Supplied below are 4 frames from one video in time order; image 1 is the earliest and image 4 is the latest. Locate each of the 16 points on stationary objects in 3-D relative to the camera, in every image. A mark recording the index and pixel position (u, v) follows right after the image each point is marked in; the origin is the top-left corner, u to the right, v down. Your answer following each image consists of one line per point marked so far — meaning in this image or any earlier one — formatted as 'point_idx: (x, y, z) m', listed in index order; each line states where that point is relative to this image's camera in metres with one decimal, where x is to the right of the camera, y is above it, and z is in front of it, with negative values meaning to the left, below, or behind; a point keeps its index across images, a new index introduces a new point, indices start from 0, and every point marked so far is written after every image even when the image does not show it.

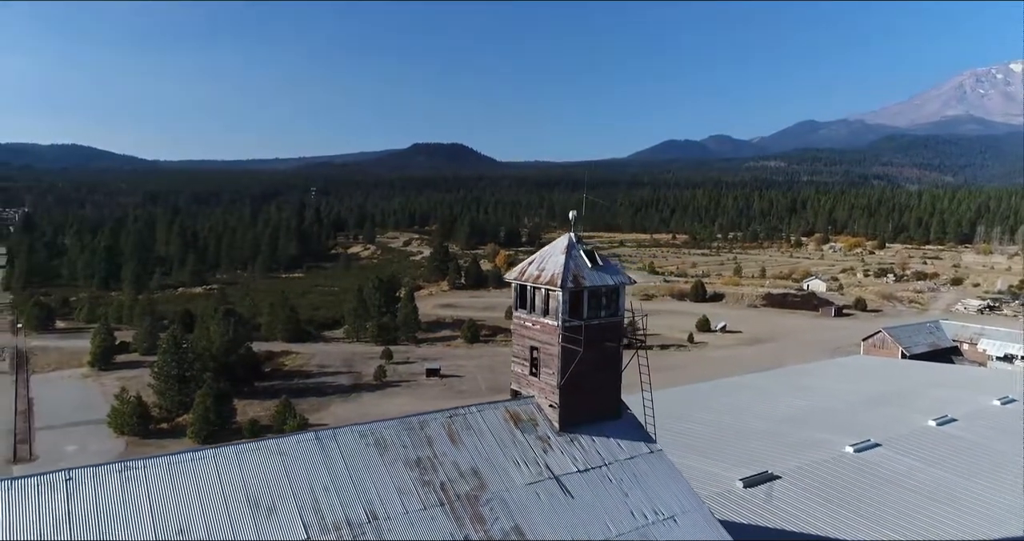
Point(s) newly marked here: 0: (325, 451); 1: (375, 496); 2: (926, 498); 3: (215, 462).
0: (-2.5, -2.4, +9.6) m
1: (-1.8, -2.9, +9.2) m
2: (+10.6, -5.8, +18.4) m
3: (-3.8, -2.4, +9.1) m
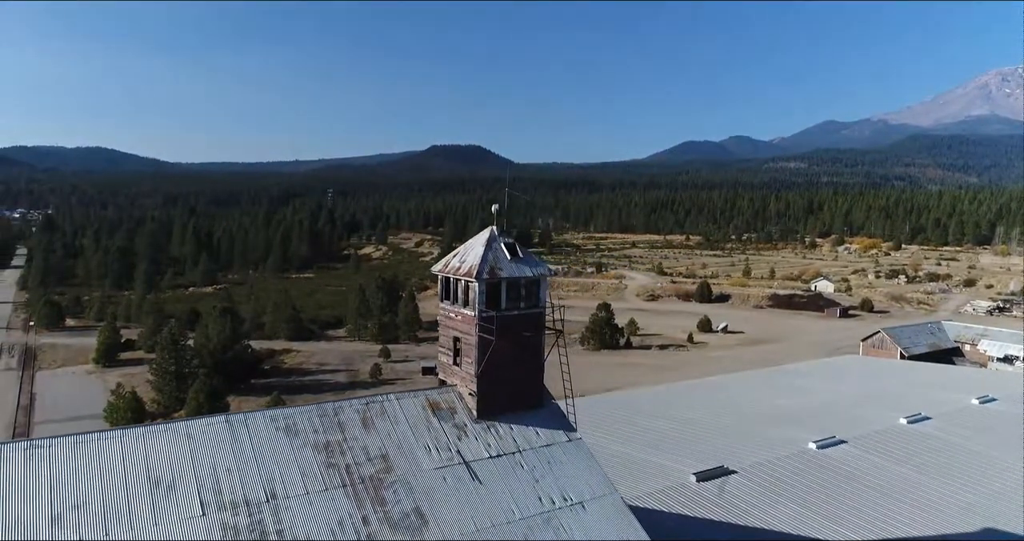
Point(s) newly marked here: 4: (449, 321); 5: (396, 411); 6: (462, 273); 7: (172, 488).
0: (-3.9, -2.3, +10.0) m
1: (-3.1, -2.8, +9.6) m
2: (+9.4, -5.7, +18.4) m
3: (-5.2, -2.3, +9.5) m
4: (-1.1, -0.9, +12.5) m
5: (-1.8, -2.2, +11.2) m
6: (-0.8, 0.0, +11.9) m
7: (-4.3, -2.7, +9.1) m
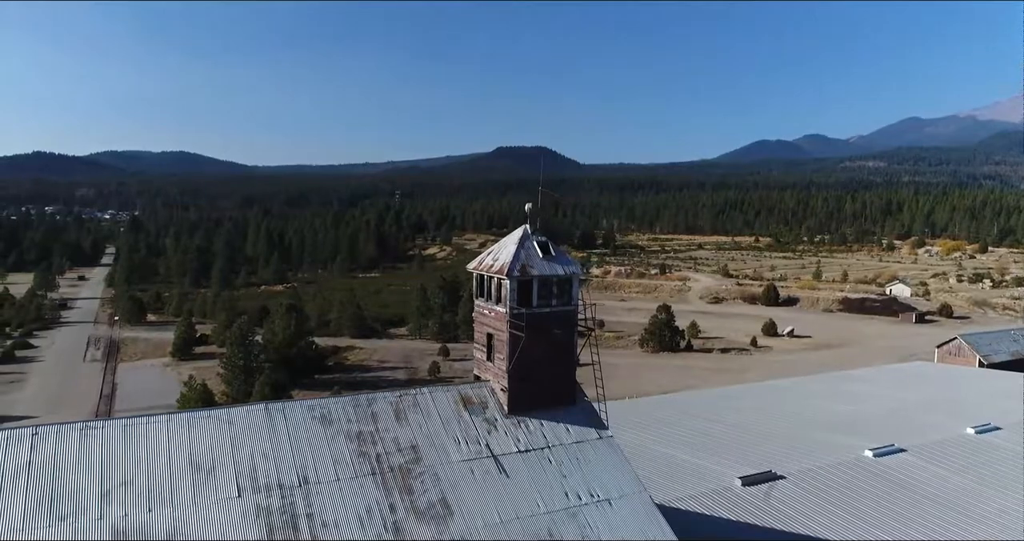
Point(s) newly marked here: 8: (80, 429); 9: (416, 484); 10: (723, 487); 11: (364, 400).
0: (-3.5, -2.2, +10.5) m
1: (-2.8, -2.7, +10.0) m
2: (+10.5, -5.7, +17.6) m
3: (-4.9, -2.2, +10.1) m
4: (-0.5, -0.8, +12.8) m
5: (-1.3, -2.1, +11.5) m
6: (-0.3, 0.0, +12.2) m
7: (-4.0, -2.7, +9.7) m
8: (-5.9, -2.2, +9.9) m
9: (-1.3, -3.0, +10.1) m
10: (+5.2, -5.3, +17.8) m
11: (-2.3, -2.0, +11.3) m
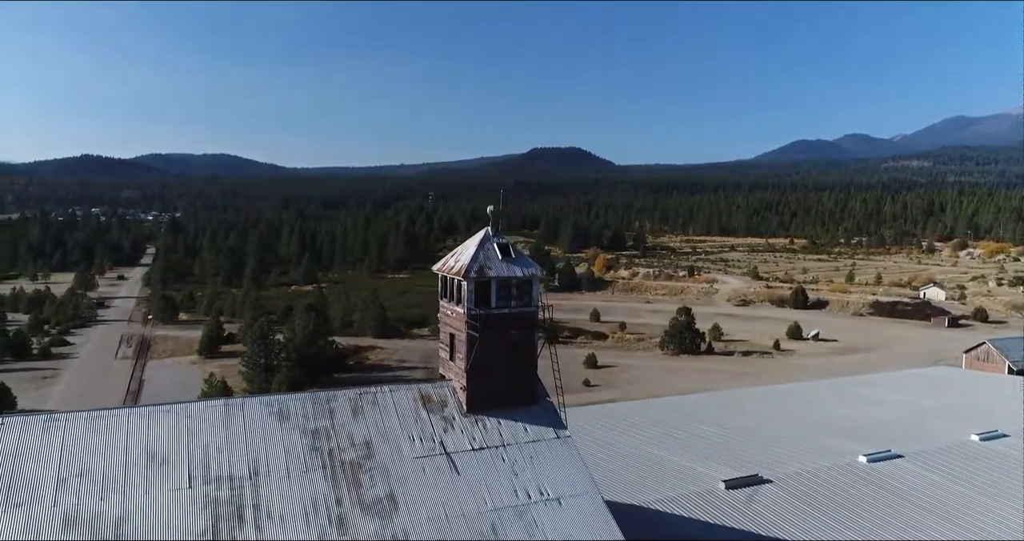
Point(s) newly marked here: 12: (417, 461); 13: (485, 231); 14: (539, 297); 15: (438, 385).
0: (-4.3, -2.2, +10.9) m
1: (-3.6, -2.7, +10.4) m
2: (+10.0, -5.8, +17.4) m
3: (-5.6, -2.2, +10.6) m
4: (-1.2, -0.9, +13.0) m
5: (-2.0, -2.2, +11.9) m
6: (-1.0, 0.0, +12.4) m
7: (-4.8, -2.7, +10.1) m
8: (-6.7, -2.2, +10.5) m
9: (-2.1, -3.0, +10.5) m
10: (+4.8, -5.4, +17.8) m
11: (-3.0, -2.0, +11.6) m
12: (-1.4, -2.9, +10.9) m
13: (-0.4, +0.7, +12.9) m
14: (+0.5, -0.5, +12.7) m
15: (-1.3, -2.0, +12.5) m
